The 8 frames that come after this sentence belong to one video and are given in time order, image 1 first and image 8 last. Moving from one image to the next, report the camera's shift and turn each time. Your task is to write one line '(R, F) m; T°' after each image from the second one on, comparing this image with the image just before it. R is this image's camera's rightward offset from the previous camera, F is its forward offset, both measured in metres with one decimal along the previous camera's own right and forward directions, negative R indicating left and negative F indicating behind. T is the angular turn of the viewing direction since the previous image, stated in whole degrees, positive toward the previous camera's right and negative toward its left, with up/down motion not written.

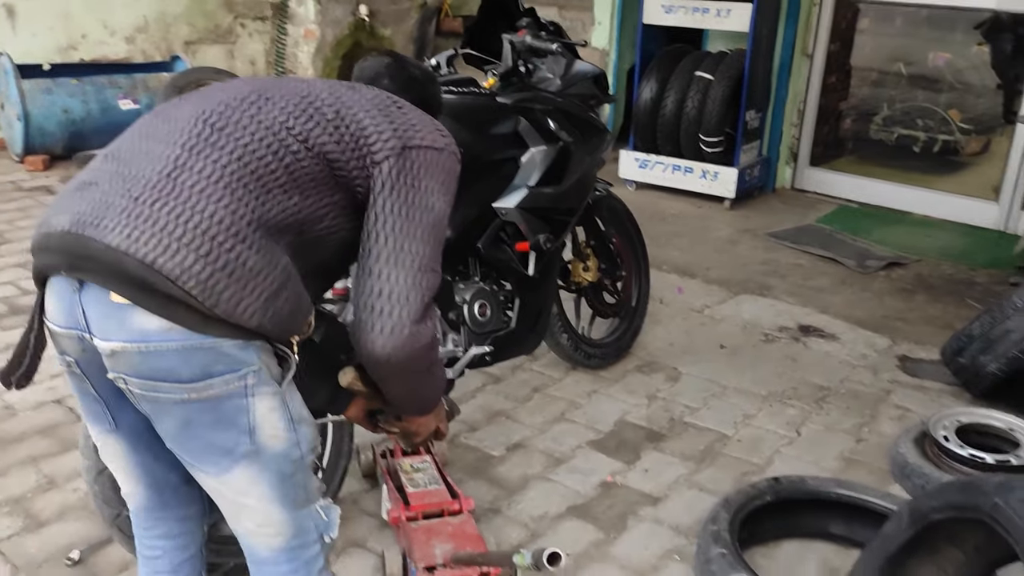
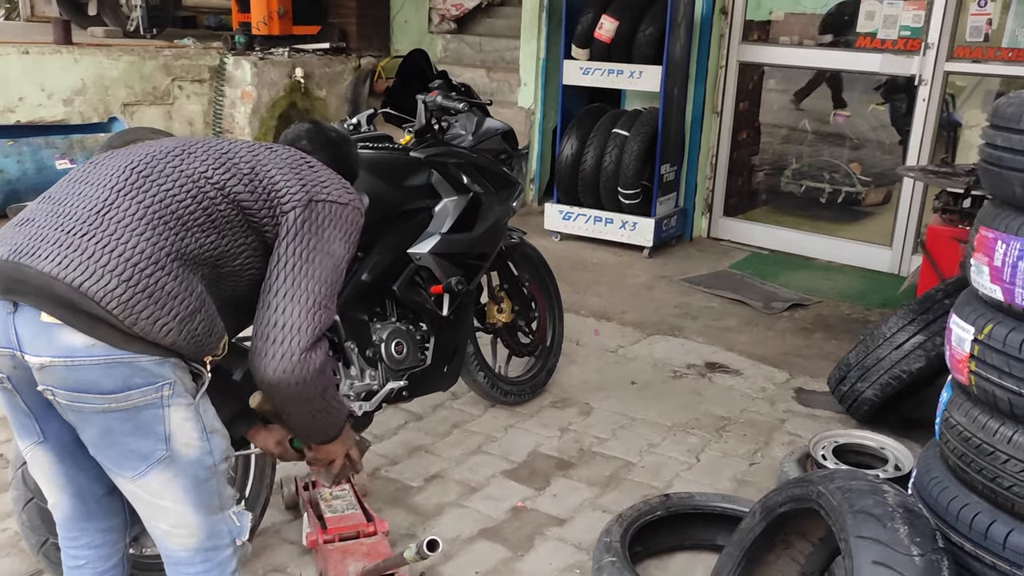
(+0.1, -0.2) m; +3°
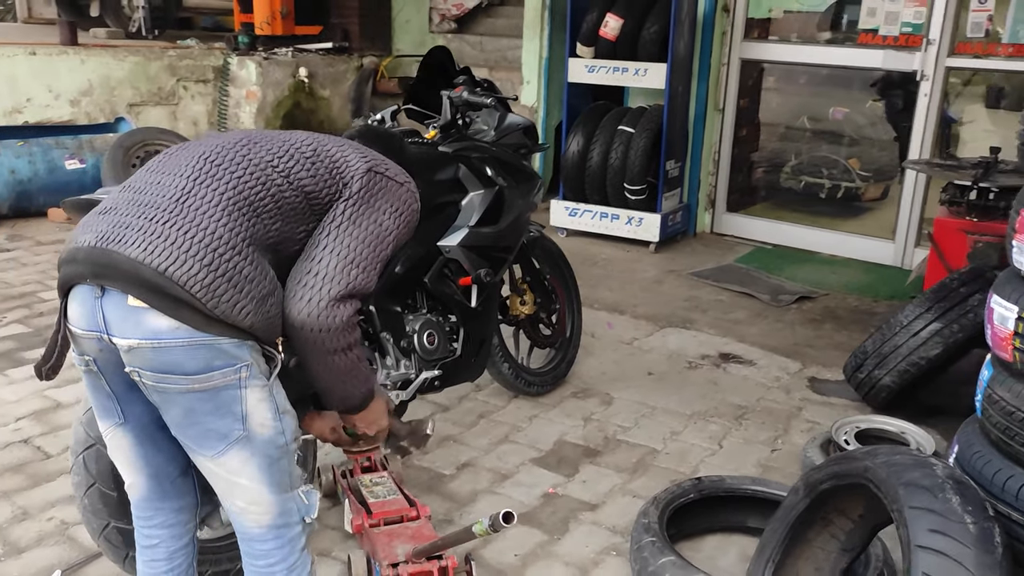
(-0.1, -0.1) m; +1°
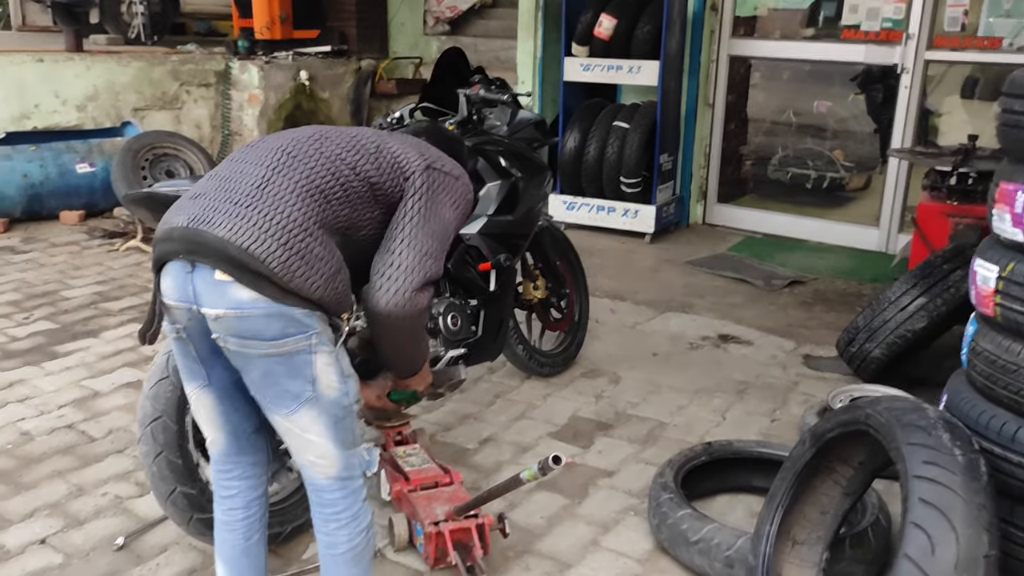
(-0.1, -0.2) m; +1°
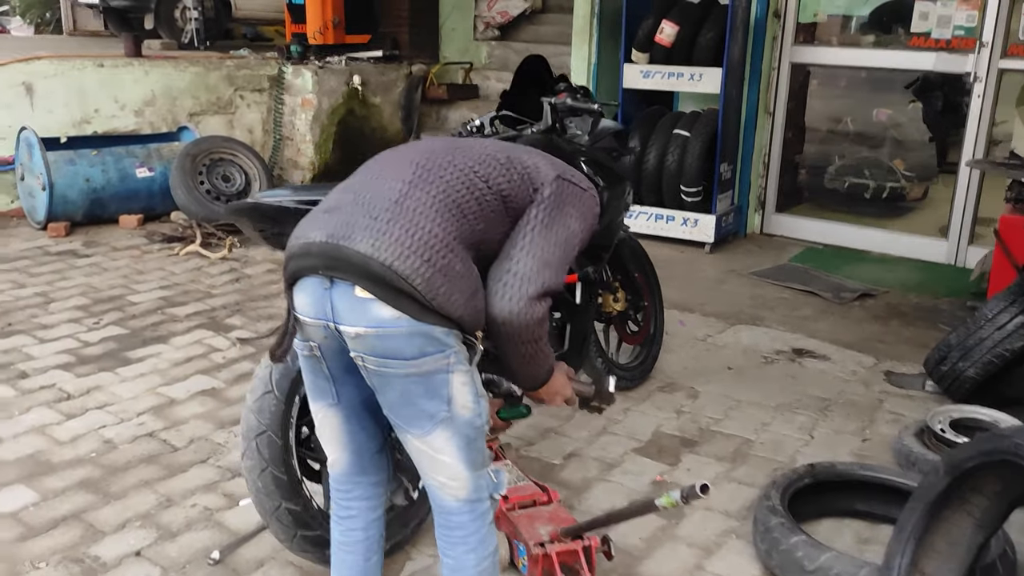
(-0.2, +0.1) m; -1°
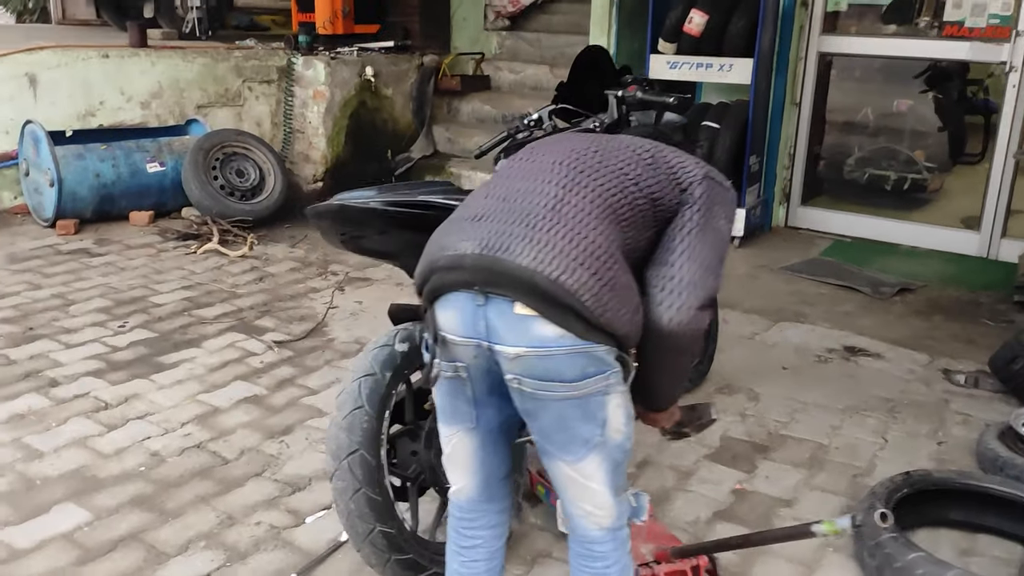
(-0.3, +0.1) m; +2°
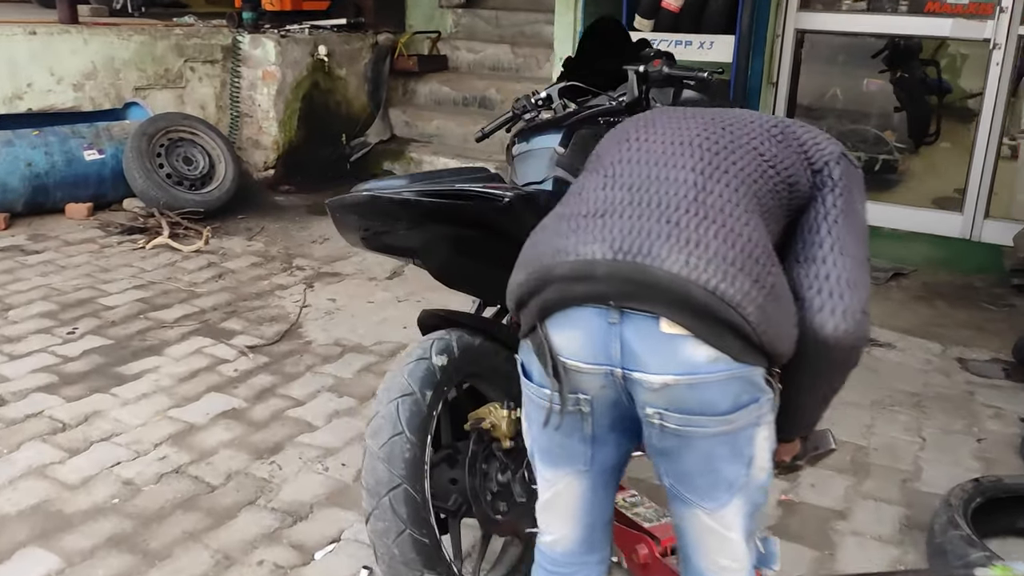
(-0.3, +0.3) m; +5°
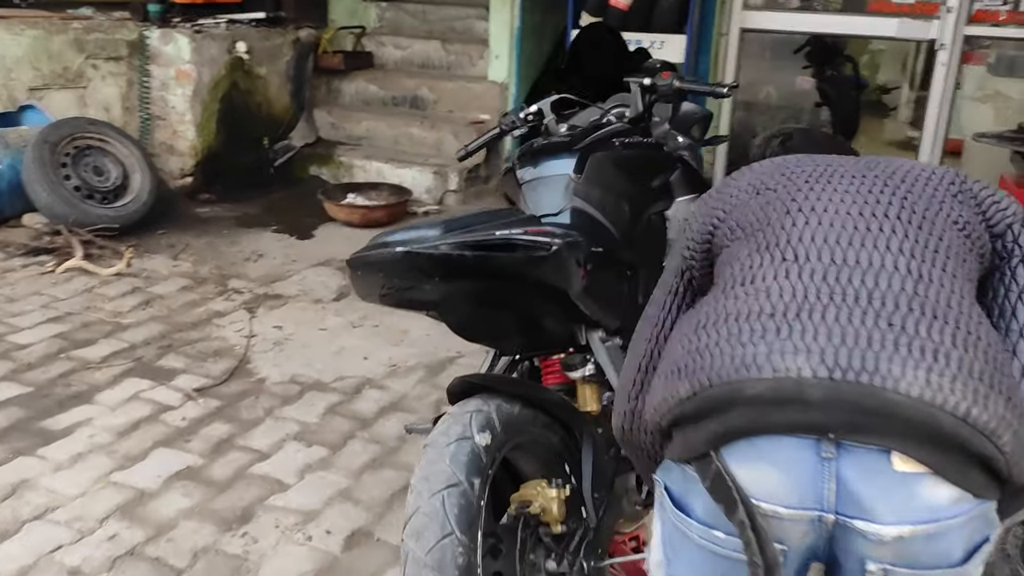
(-0.3, +0.3) m; +6°
